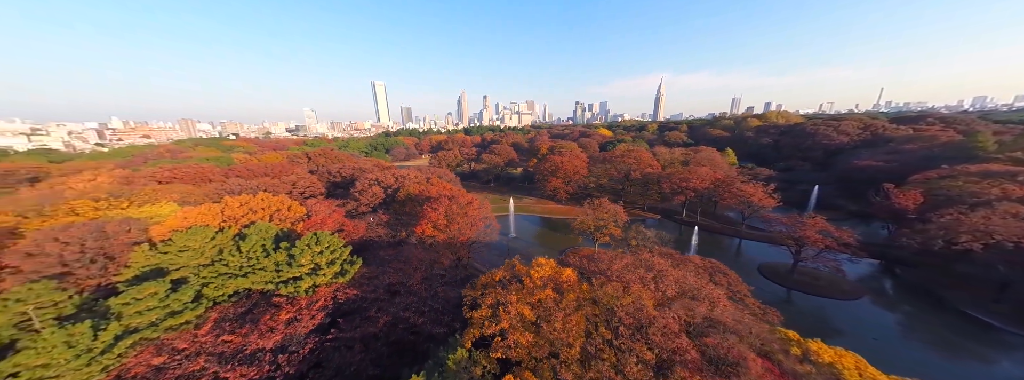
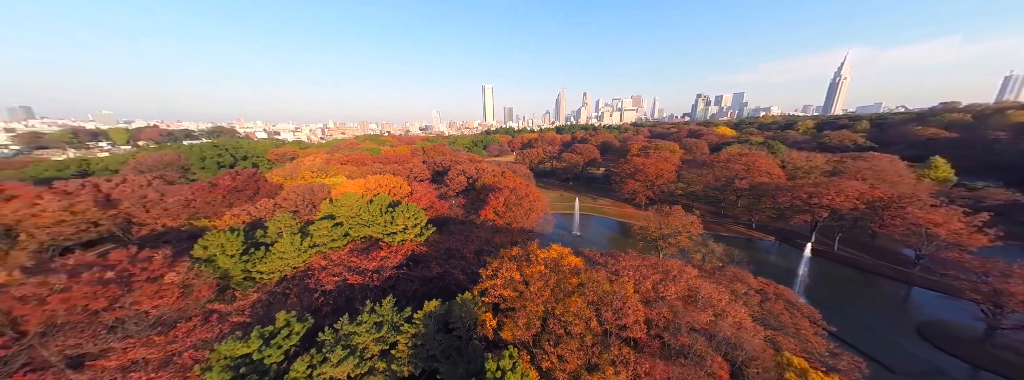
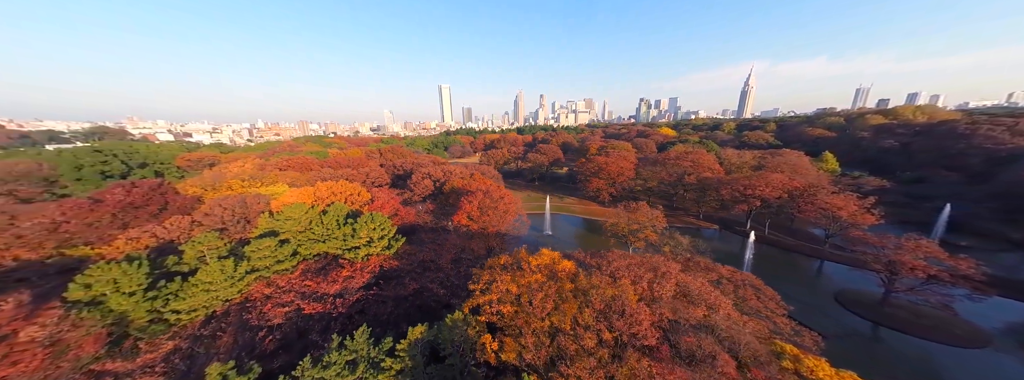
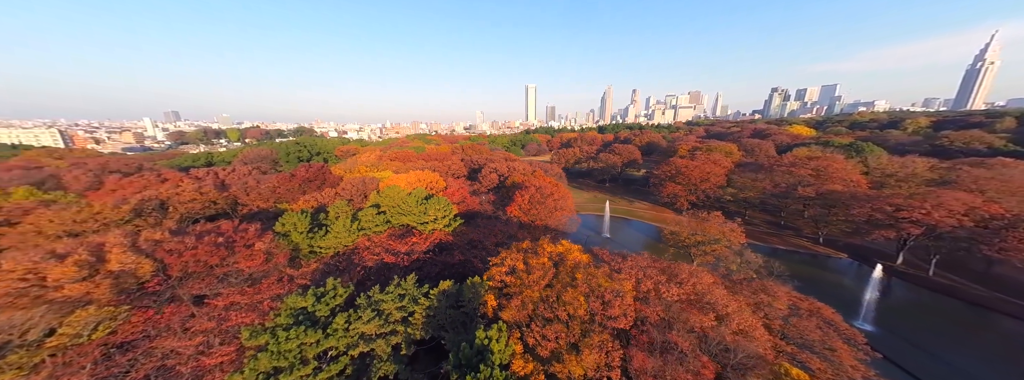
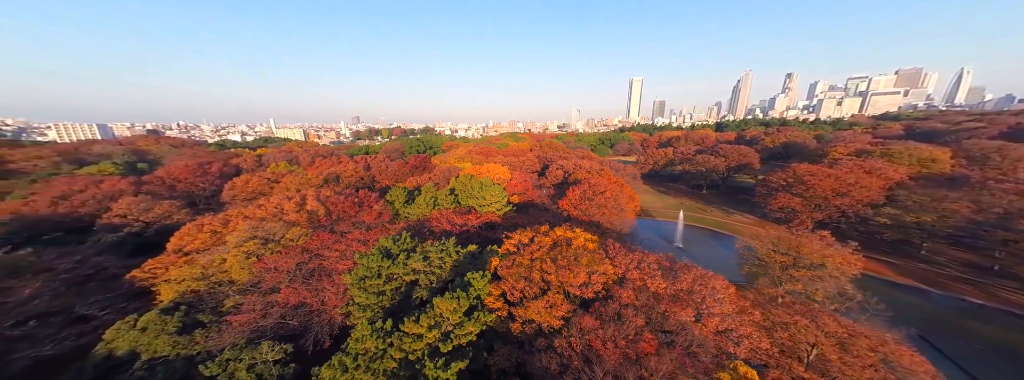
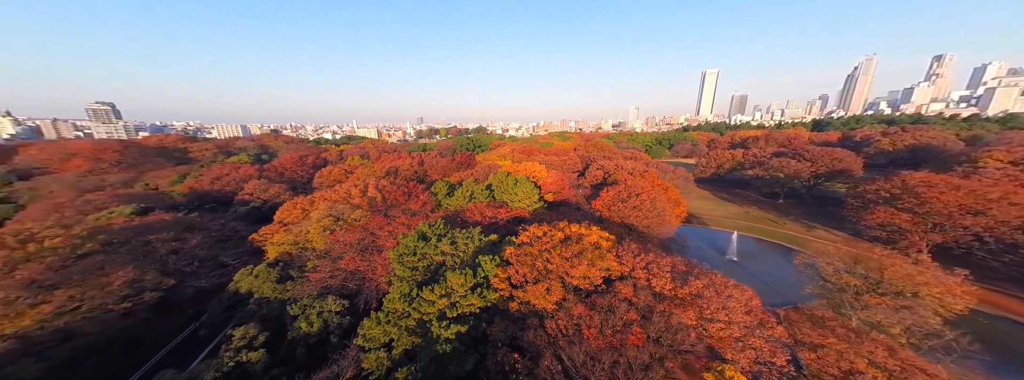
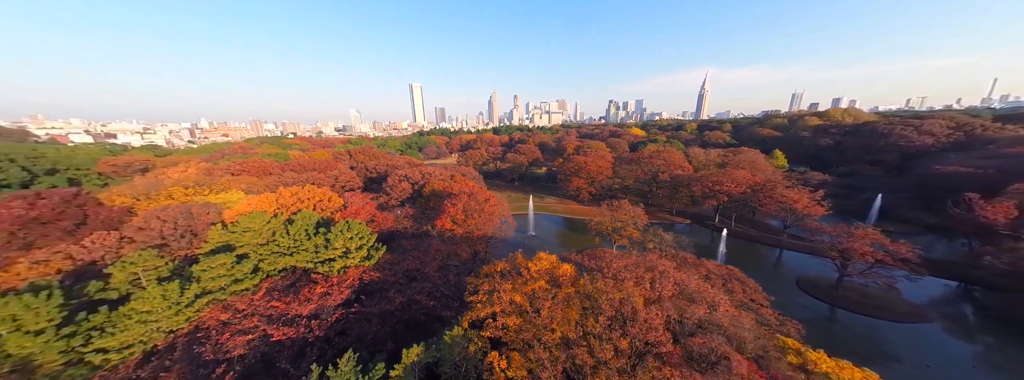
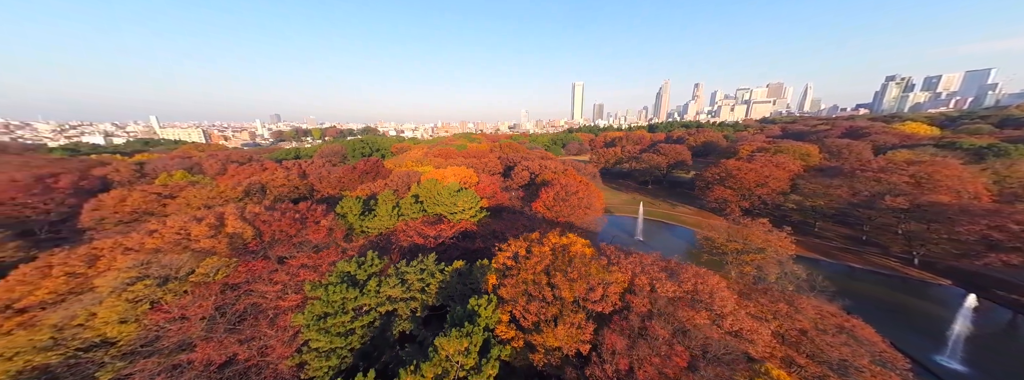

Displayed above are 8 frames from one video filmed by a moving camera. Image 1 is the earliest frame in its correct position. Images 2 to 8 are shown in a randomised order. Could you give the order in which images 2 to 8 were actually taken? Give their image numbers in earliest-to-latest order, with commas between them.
7, 3, 2, 4, 8, 5, 6
